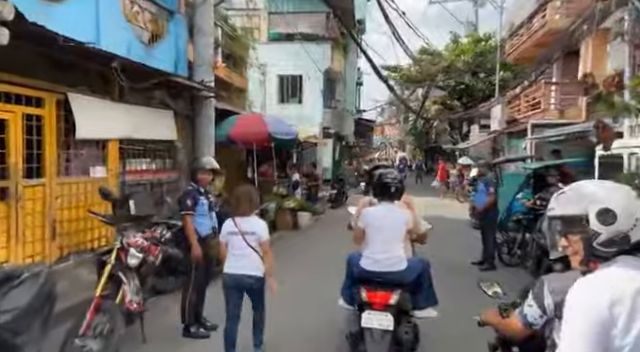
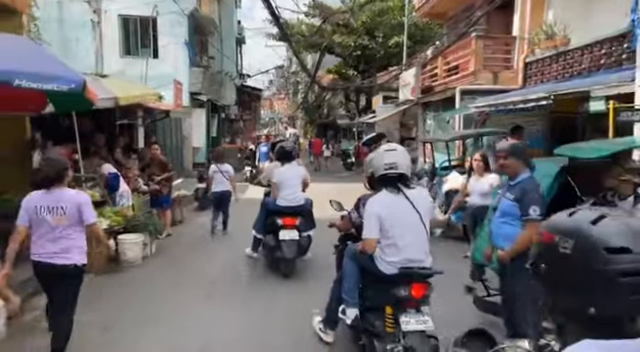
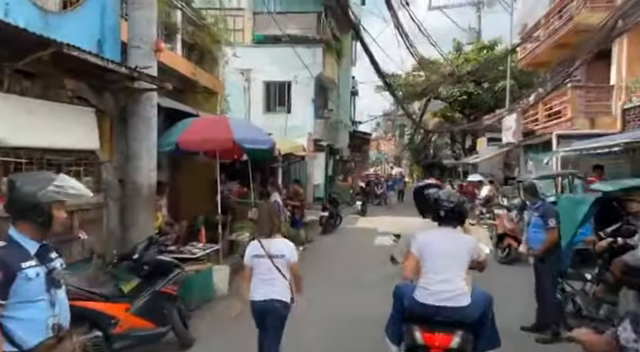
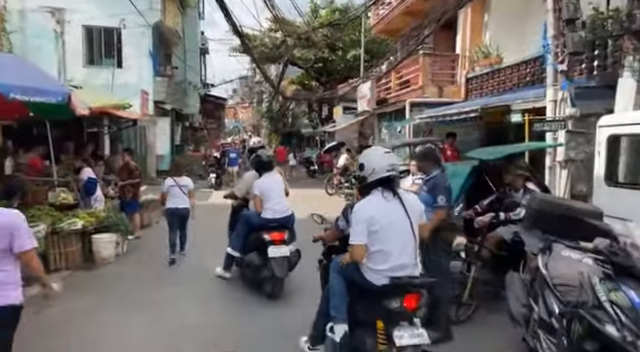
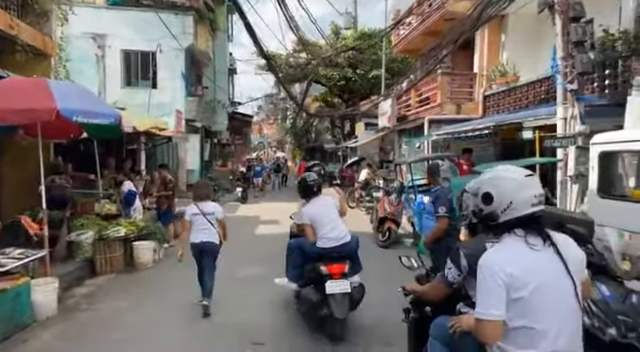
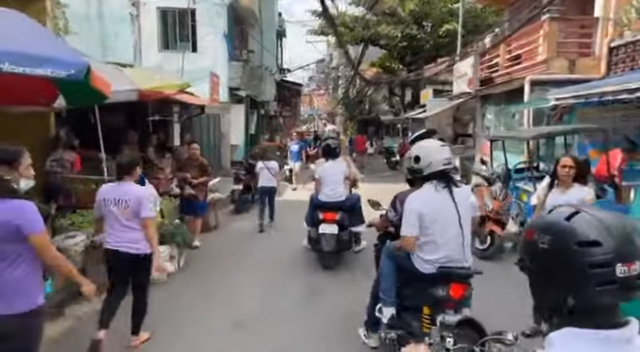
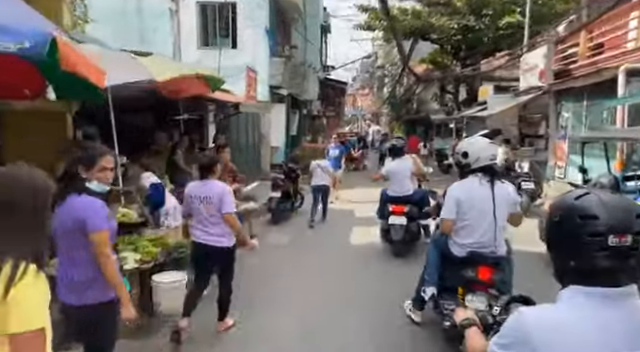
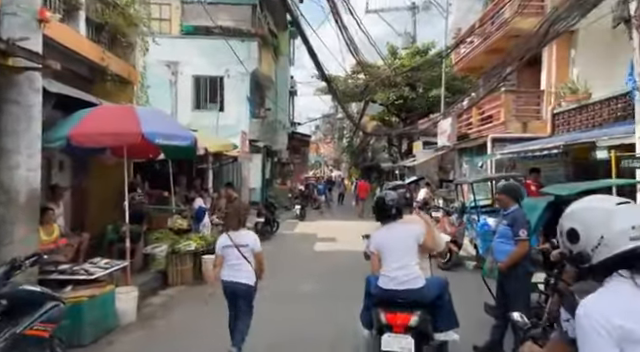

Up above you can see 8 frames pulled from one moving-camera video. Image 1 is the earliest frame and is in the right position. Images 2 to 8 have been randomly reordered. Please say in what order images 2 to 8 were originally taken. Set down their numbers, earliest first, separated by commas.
3, 8, 5, 4, 2, 6, 7
